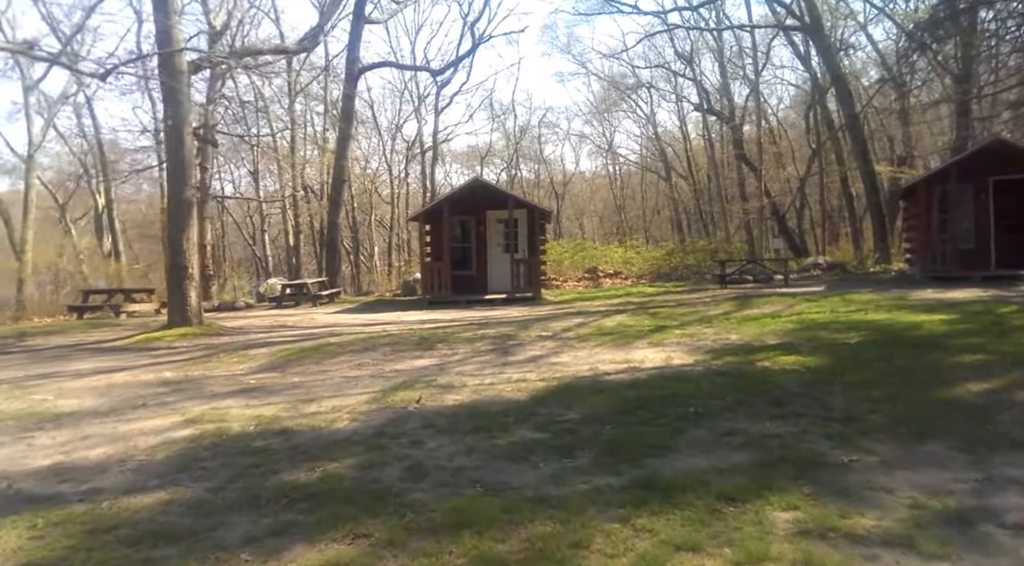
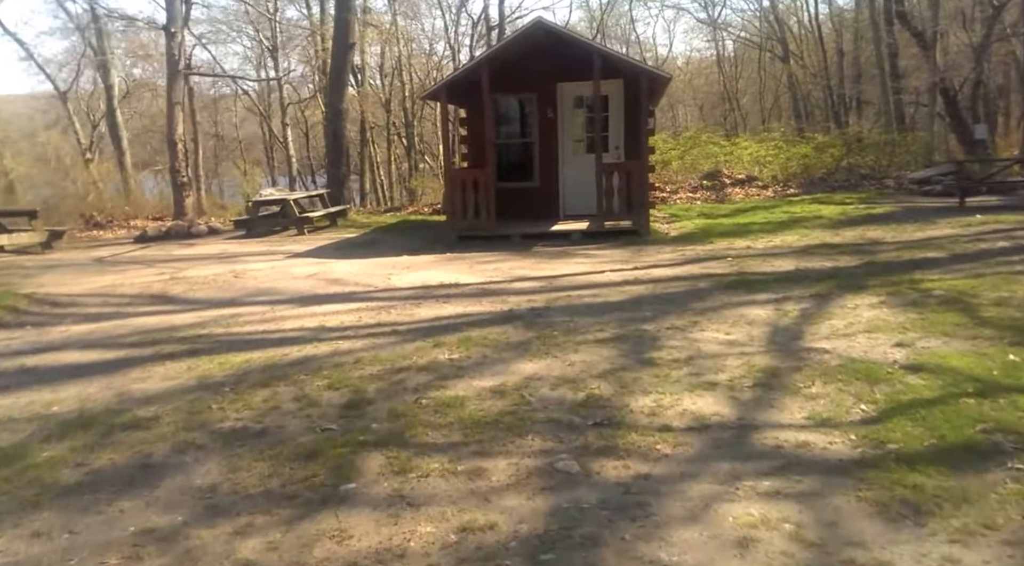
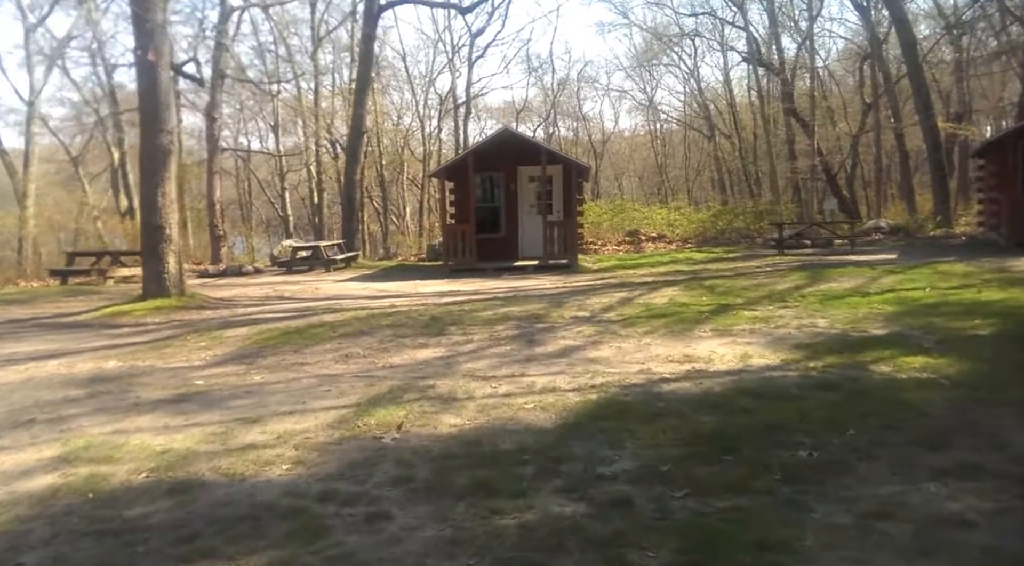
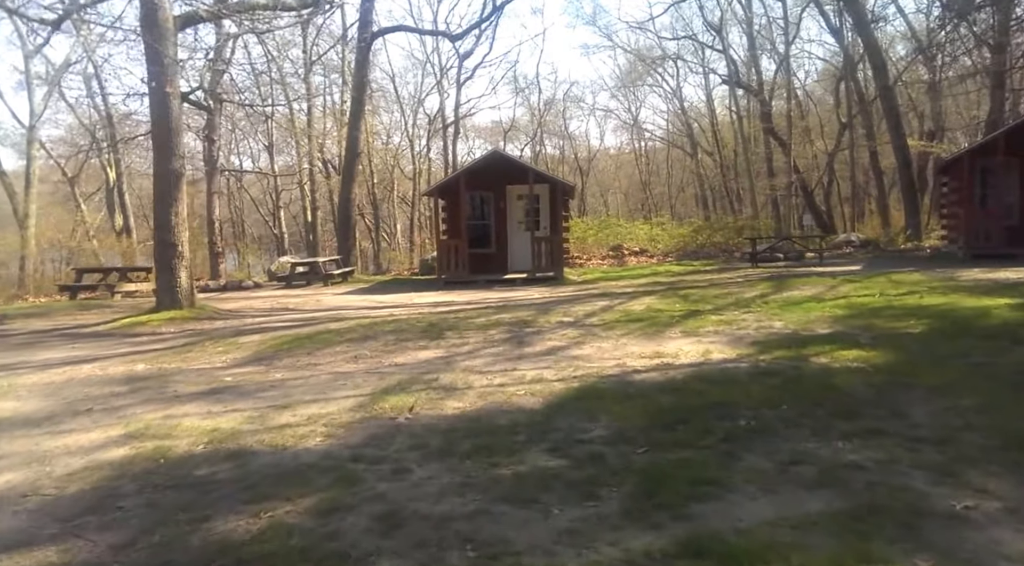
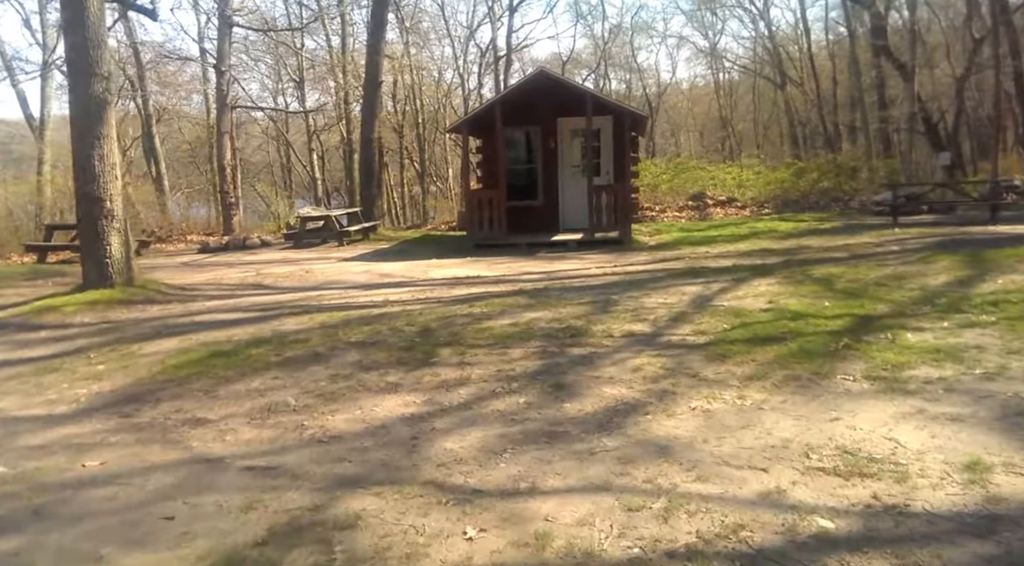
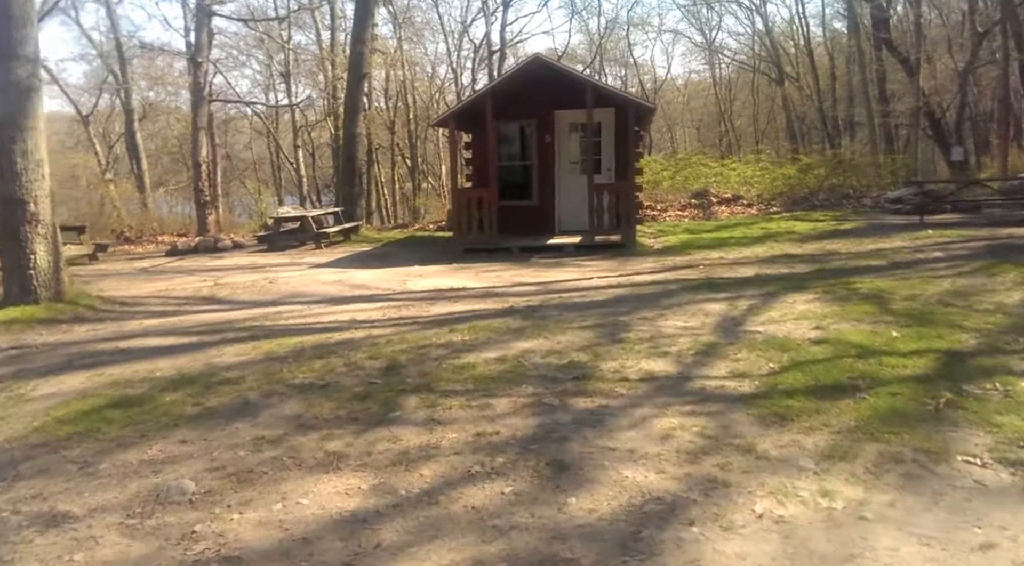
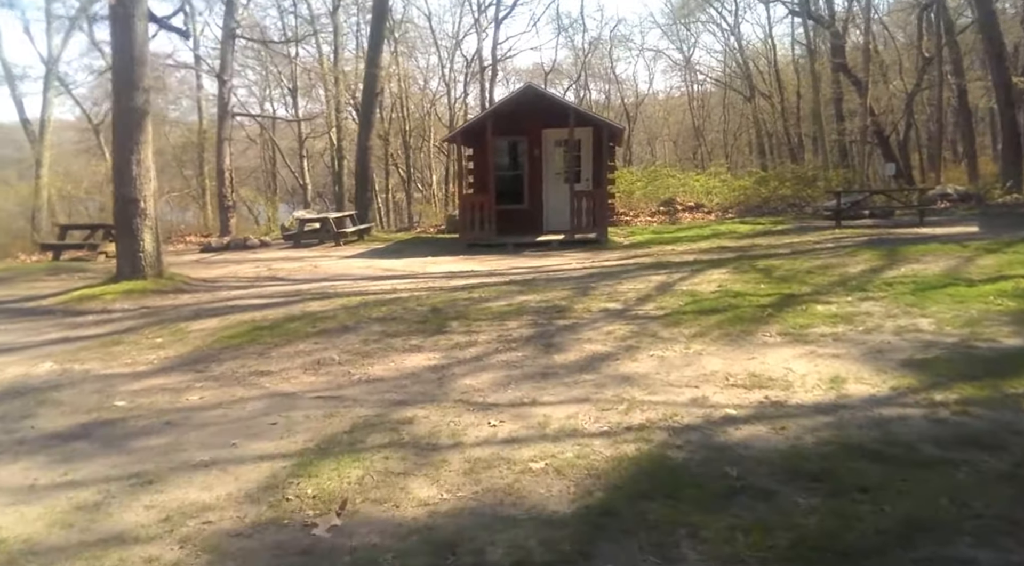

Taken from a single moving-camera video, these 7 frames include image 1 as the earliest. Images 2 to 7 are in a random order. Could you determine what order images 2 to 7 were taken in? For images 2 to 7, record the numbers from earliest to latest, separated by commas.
4, 3, 7, 5, 6, 2
